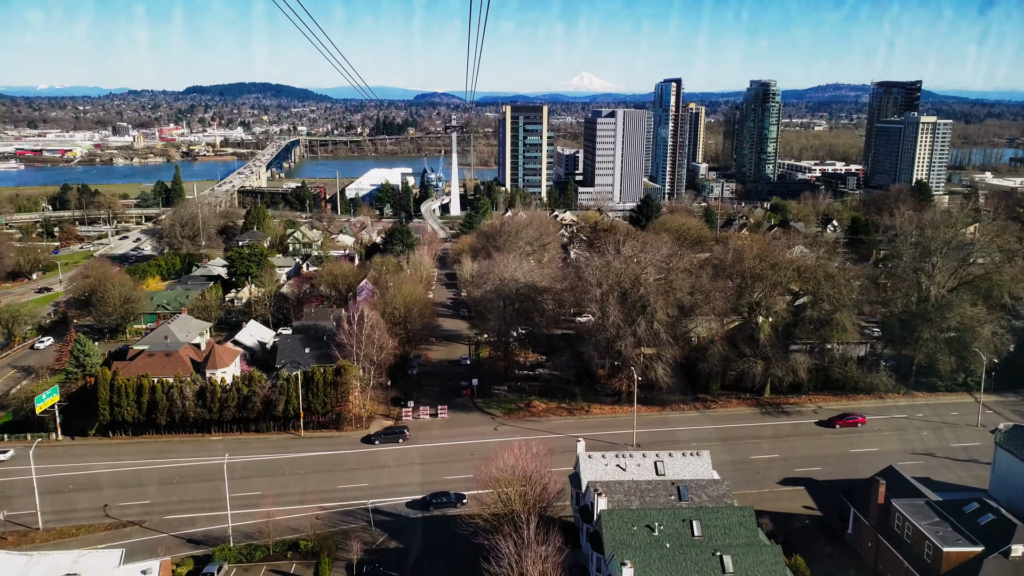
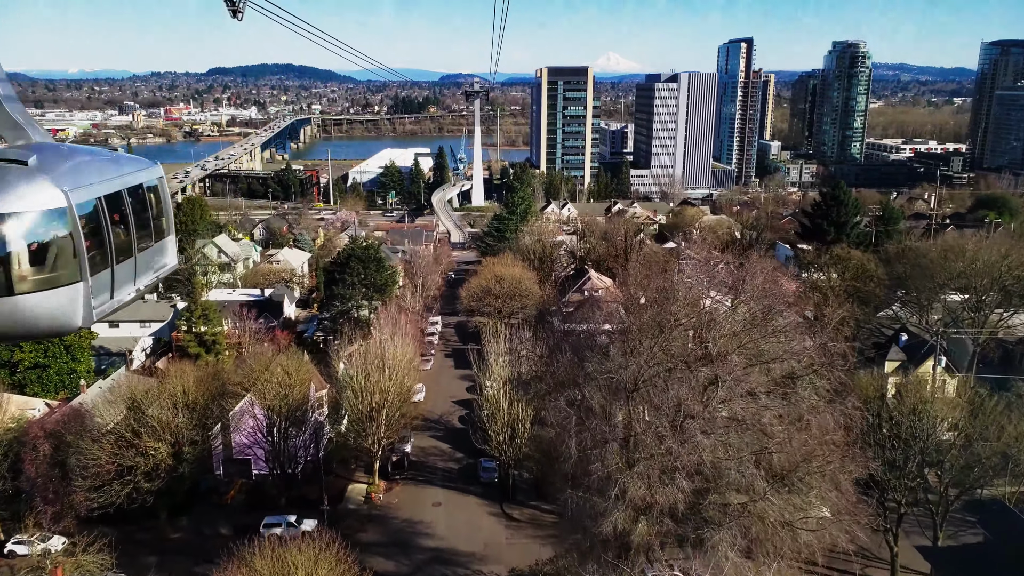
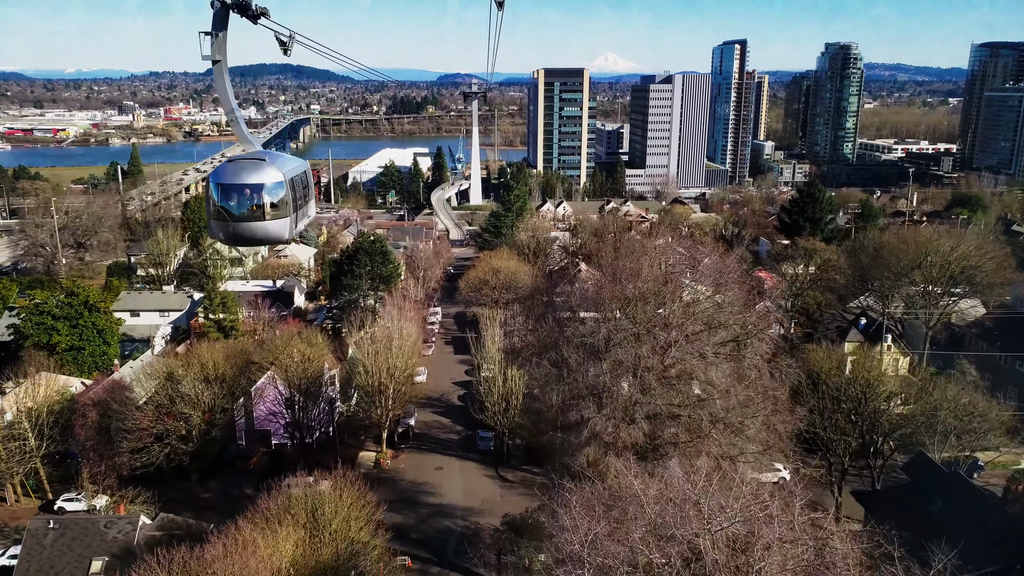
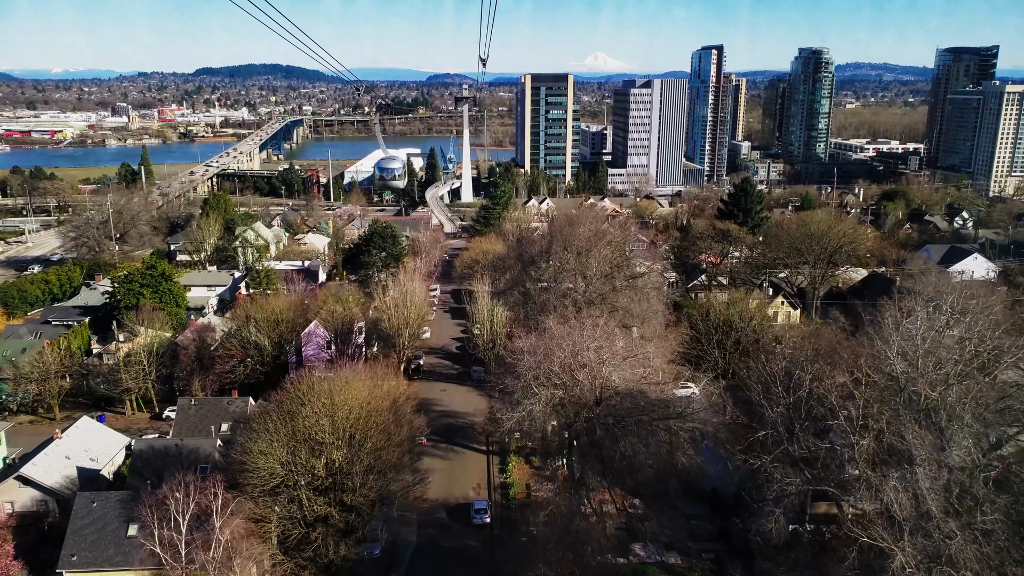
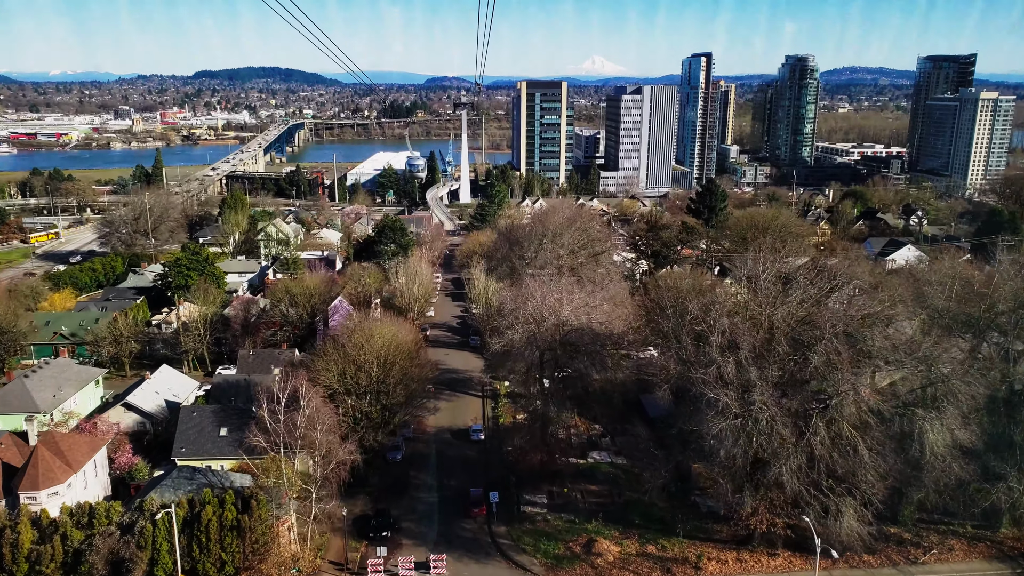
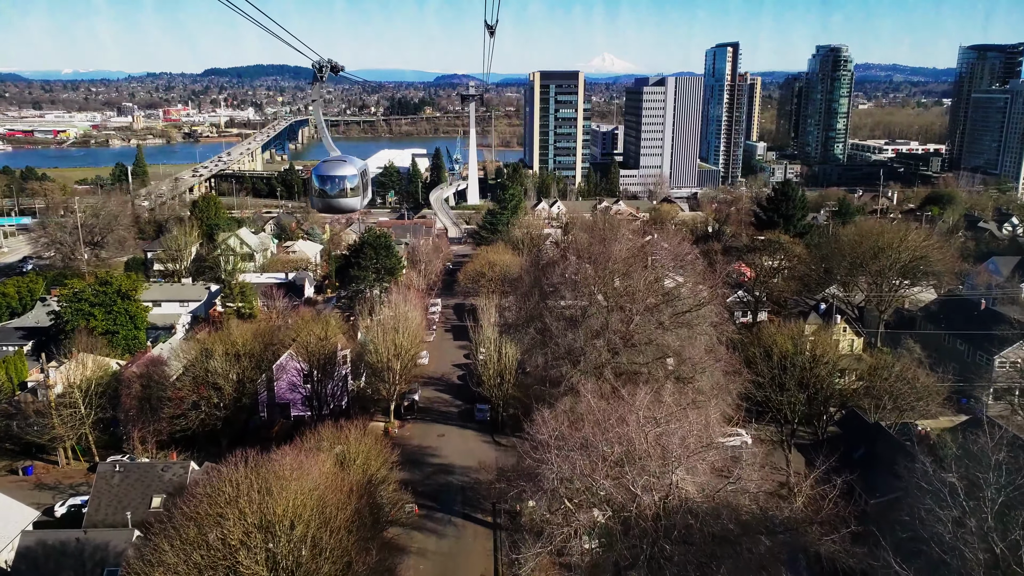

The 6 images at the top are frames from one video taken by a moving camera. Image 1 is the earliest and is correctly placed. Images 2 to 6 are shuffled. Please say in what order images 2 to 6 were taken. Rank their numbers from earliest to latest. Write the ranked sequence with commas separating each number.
5, 4, 6, 3, 2
